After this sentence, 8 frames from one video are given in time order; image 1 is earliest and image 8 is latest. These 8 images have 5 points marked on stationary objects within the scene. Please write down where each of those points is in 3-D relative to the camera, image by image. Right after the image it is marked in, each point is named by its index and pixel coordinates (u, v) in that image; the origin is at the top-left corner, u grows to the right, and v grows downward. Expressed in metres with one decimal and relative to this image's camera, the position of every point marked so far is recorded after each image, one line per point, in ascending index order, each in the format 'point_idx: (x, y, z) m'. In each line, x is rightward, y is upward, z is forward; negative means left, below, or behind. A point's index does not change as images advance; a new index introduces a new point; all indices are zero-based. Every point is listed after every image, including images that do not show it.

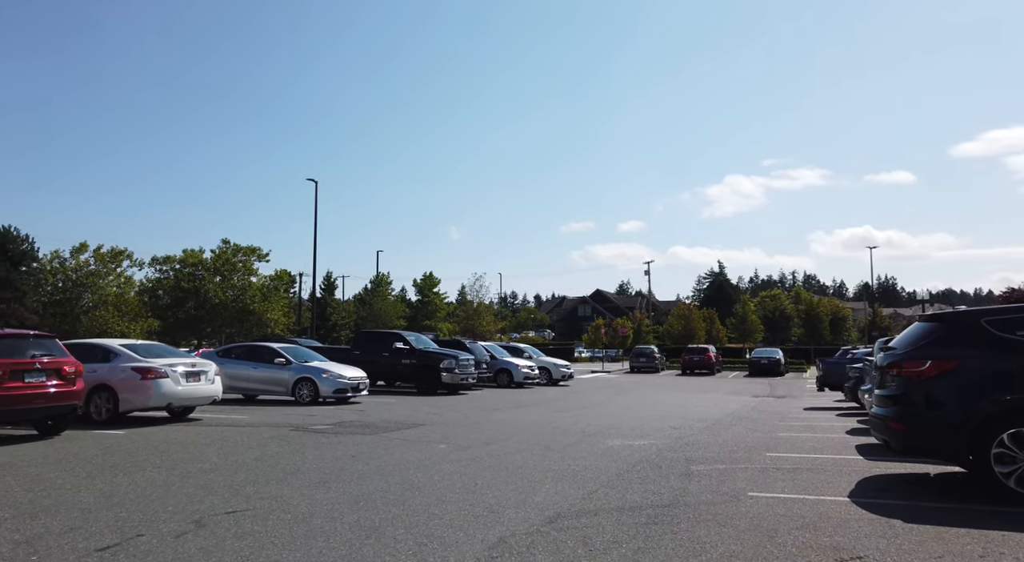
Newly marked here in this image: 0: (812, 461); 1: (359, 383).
0: (+3.7, -2.3, +9.4) m
1: (-3.5, -2.3, +17.3) m
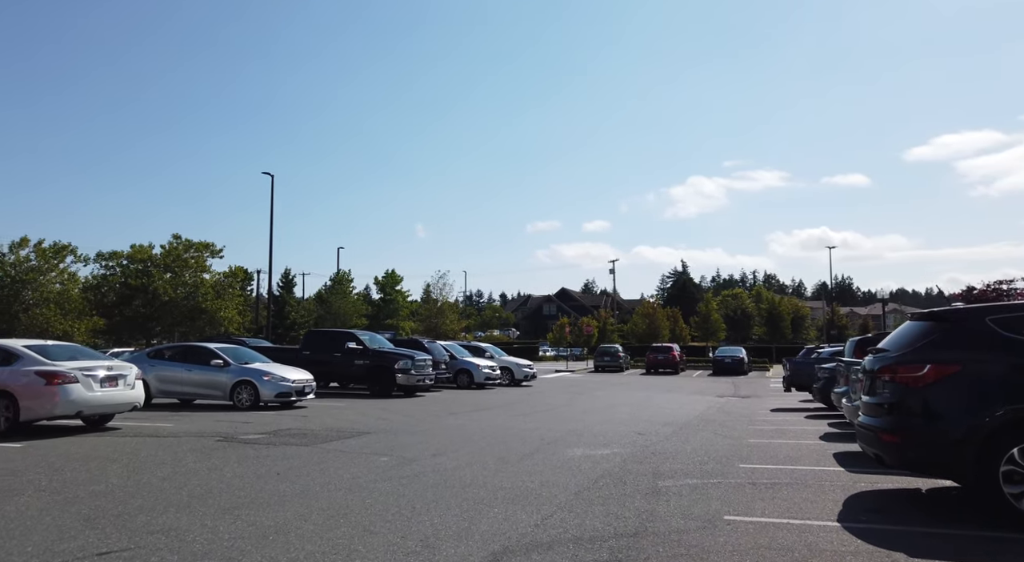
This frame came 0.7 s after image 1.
0: (+3.2, -2.2, +8.6) m
1: (-4.4, -2.2, +16.1) m
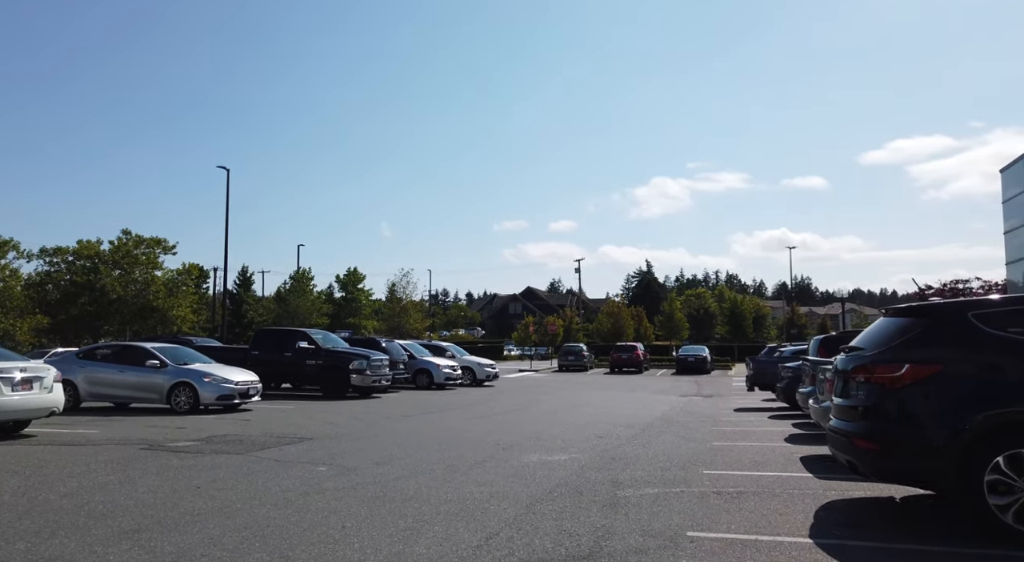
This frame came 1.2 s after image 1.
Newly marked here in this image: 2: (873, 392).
0: (+2.6, -2.1, +8.1) m
1: (-5.3, -2.2, +15.2) m
2: (+2.9, -0.9, +6.0) m
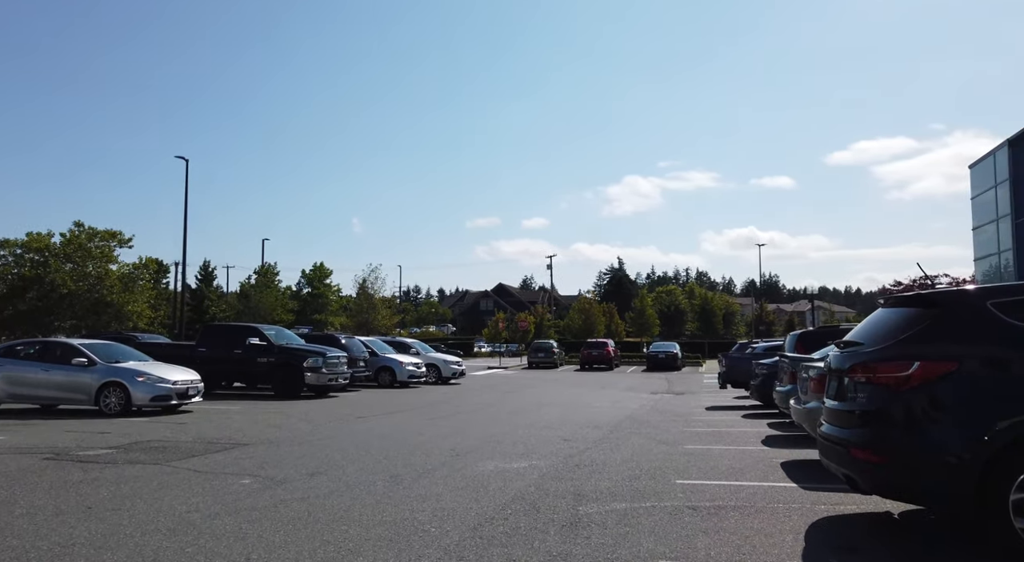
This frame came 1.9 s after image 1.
0: (+2.1, -2.0, +7.2) m
1: (-6.0, -2.0, +14.1) m
2: (+2.5, -0.8, +5.2) m
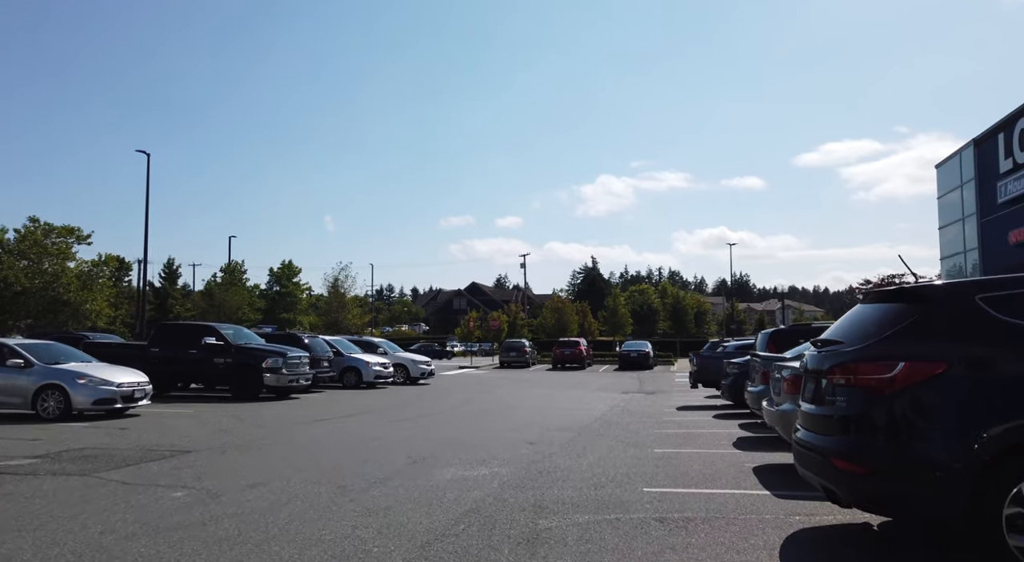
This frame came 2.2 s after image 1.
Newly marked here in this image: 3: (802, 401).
0: (+1.7, -2.0, +6.7) m
1: (-6.7, -1.9, +13.3) m
2: (+2.2, -0.7, +4.7) m
3: (+2.3, -1.0, +6.0) m
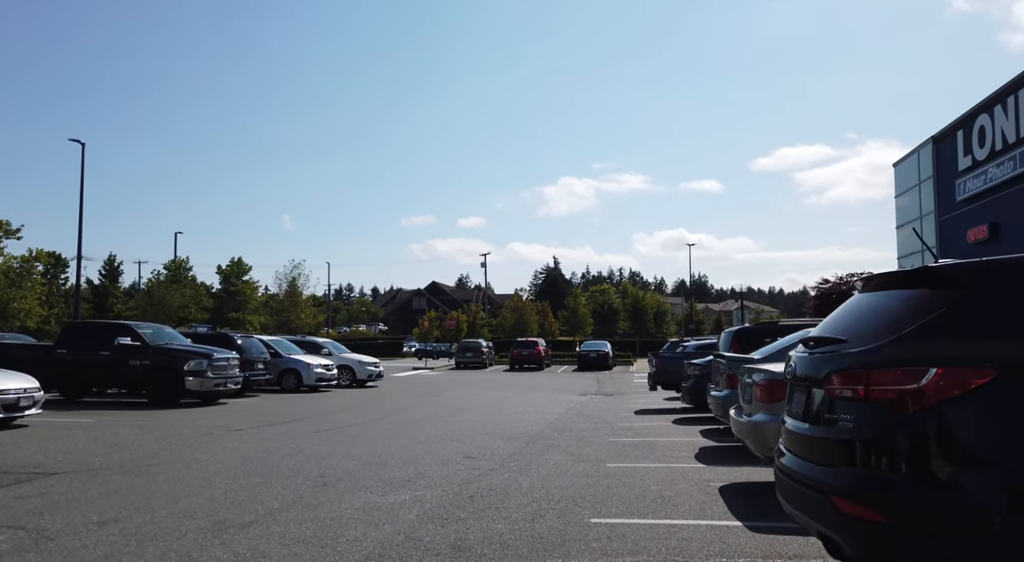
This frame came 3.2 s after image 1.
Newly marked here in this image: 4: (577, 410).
0: (+1.1, -1.9, +5.5) m
1: (-7.6, -1.8, +11.6) m
2: (+1.6, -0.6, +3.5) m
3: (+1.7, -0.9, +4.8) m
4: (+1.7, -3.3, +19.5) m
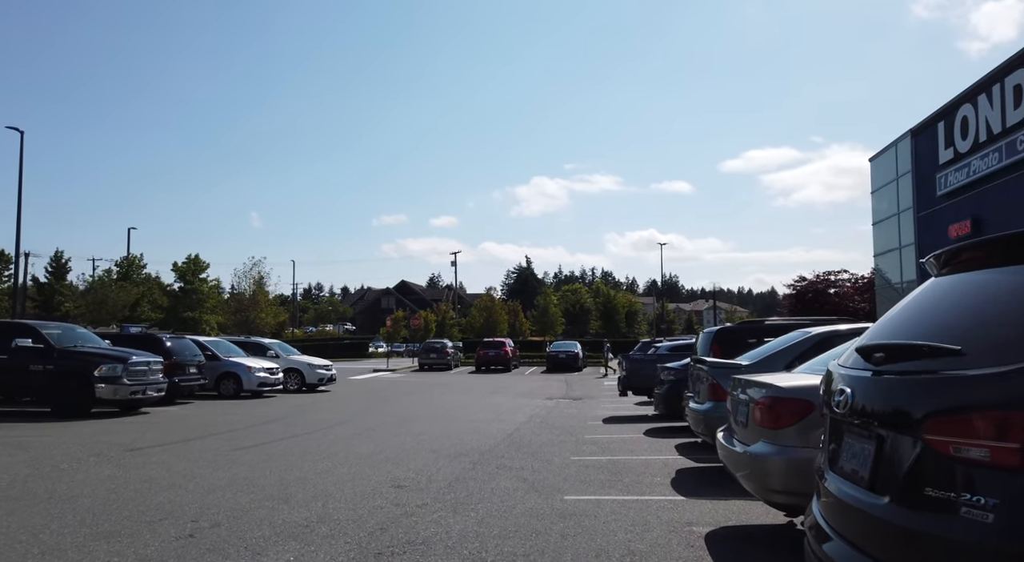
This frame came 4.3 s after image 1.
0: (+0.6, -1.8, +3.8) m
1: (-8.3, -1.7, +9.6) m
2: (+1.2, -0.5, +1.8) m
3: (+1.3, -0.8, +3.1) m
4: (+0.7, -3.2, +17.8) m
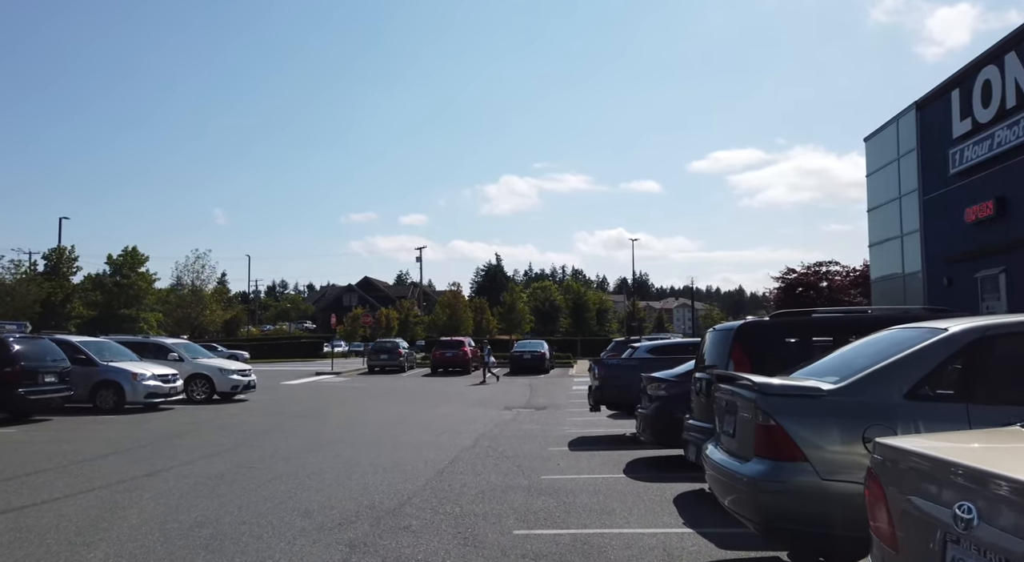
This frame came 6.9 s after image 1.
0: (+0.1, -1.5, -0.1) m
1: (-9.1, -1.4, +5.3) m
2: (+0.8, -0.3, -2.1) m
3: (+0.8, -0.5, -0.8) m
4: (-0.4, -2.9, +13.9) m
